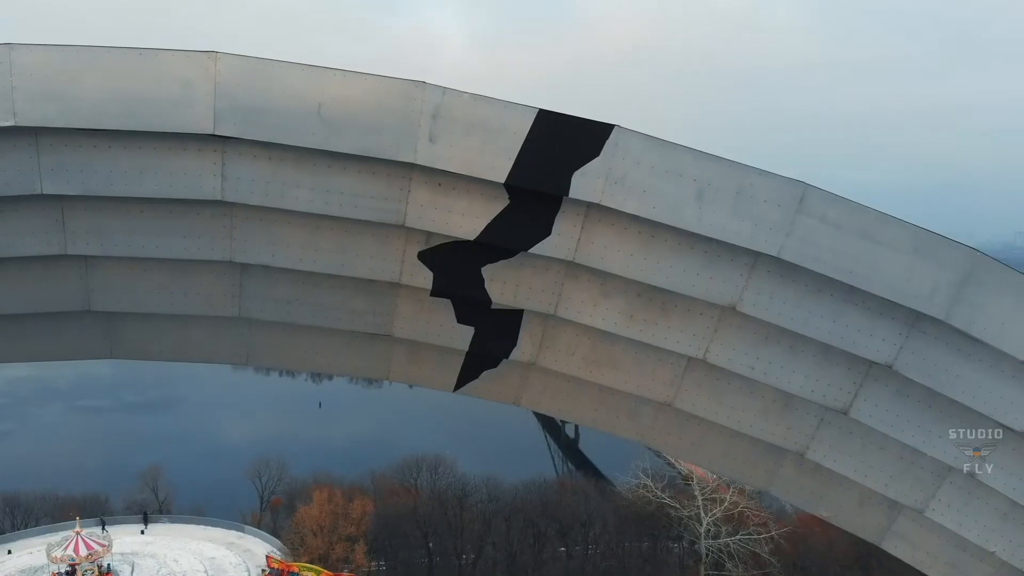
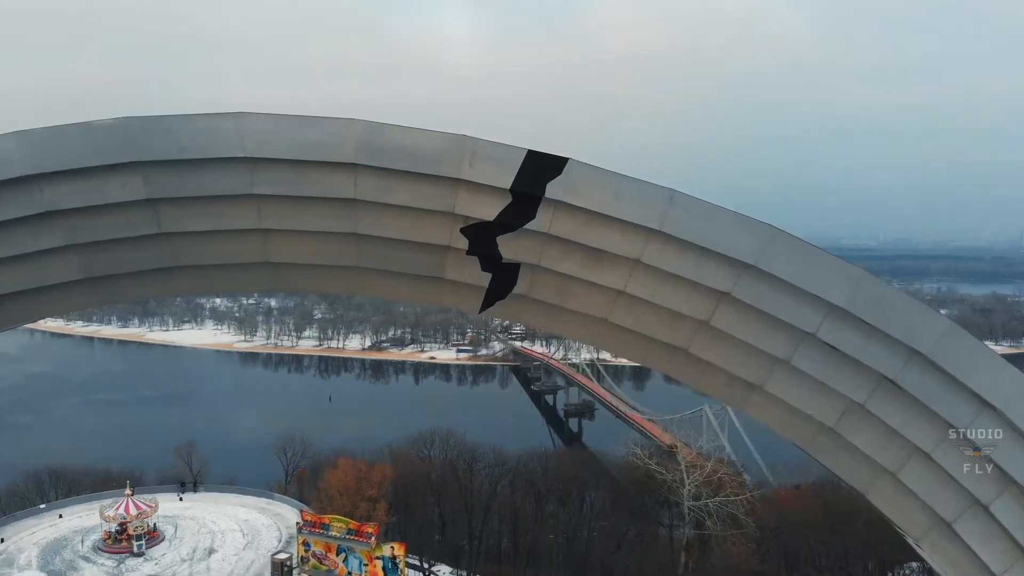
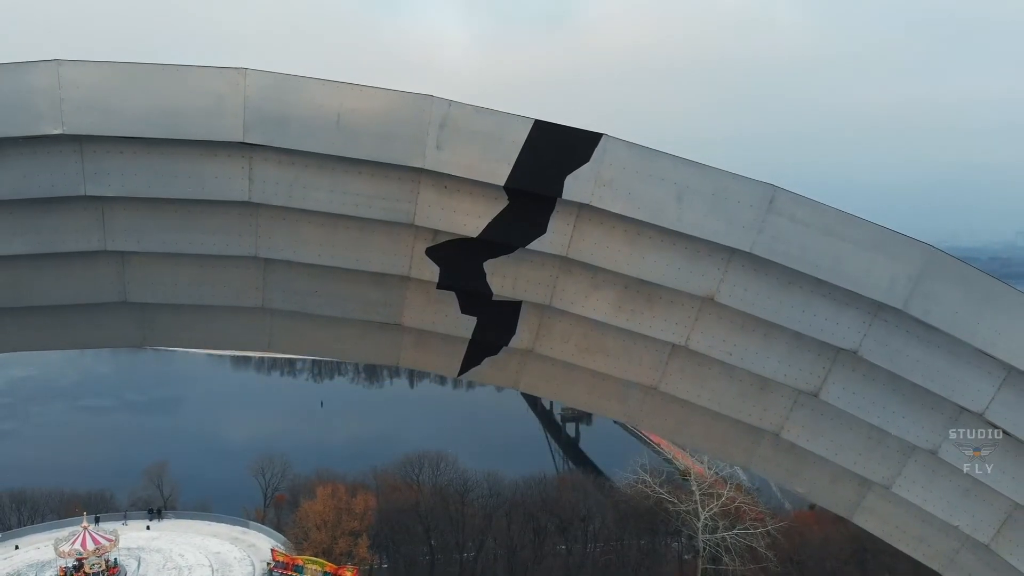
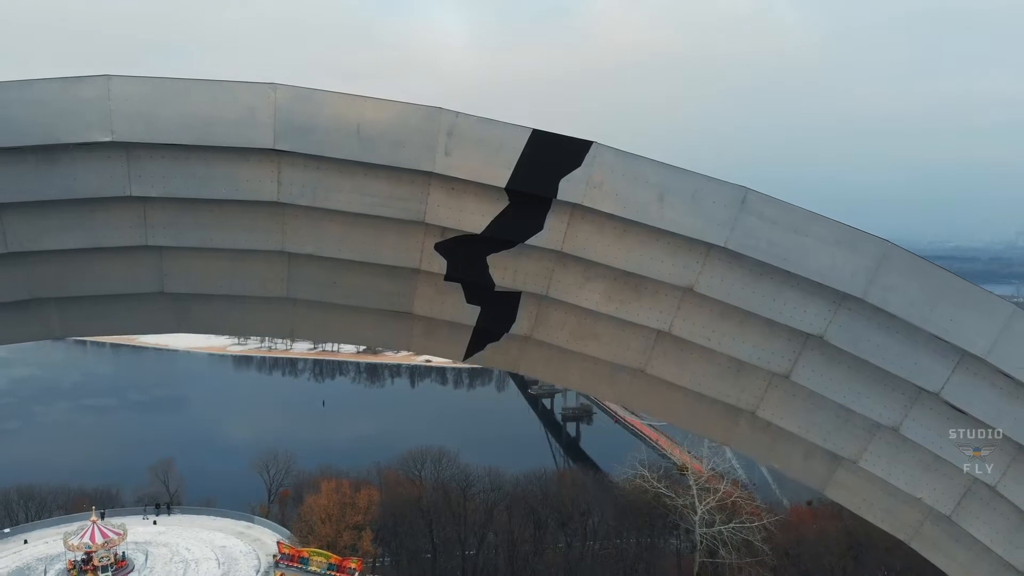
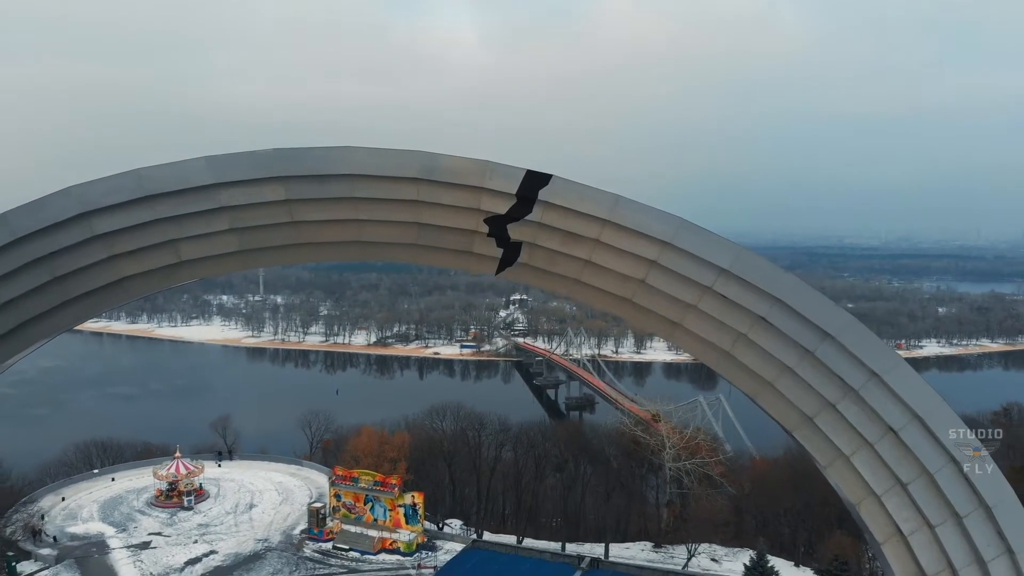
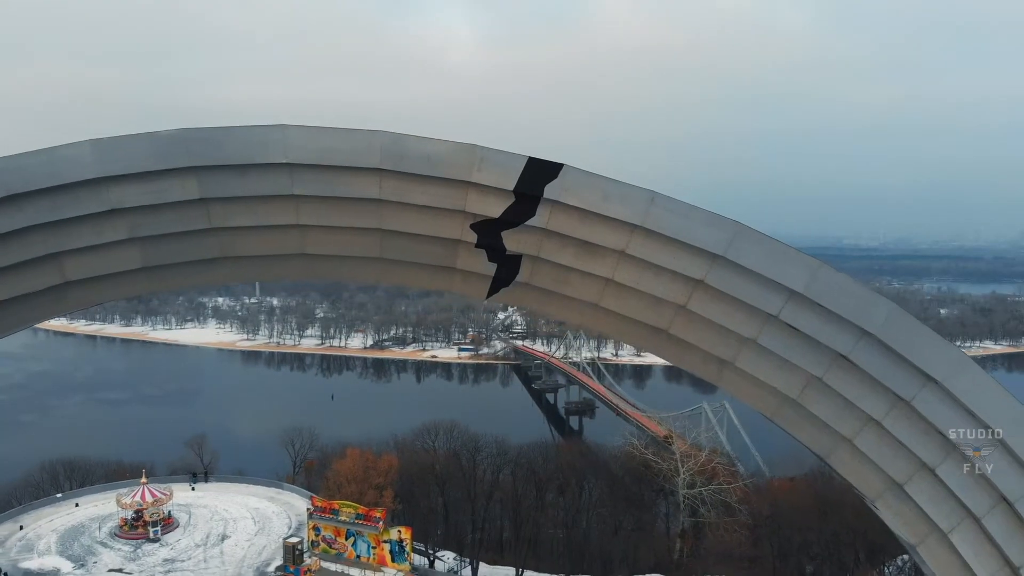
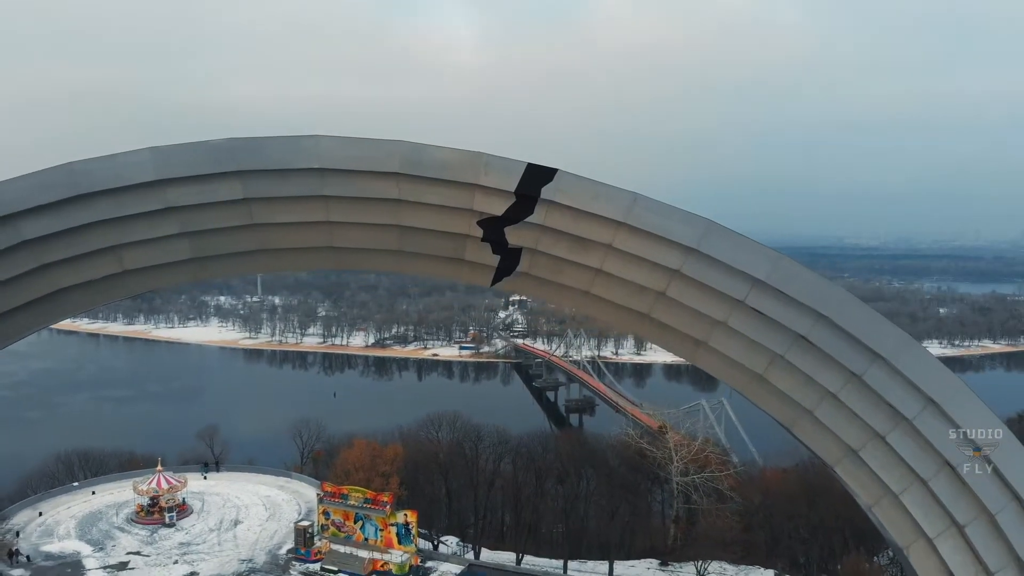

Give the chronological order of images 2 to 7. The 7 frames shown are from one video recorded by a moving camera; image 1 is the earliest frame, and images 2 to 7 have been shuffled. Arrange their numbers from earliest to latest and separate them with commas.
3, 4, 2, 6, 7, 5
